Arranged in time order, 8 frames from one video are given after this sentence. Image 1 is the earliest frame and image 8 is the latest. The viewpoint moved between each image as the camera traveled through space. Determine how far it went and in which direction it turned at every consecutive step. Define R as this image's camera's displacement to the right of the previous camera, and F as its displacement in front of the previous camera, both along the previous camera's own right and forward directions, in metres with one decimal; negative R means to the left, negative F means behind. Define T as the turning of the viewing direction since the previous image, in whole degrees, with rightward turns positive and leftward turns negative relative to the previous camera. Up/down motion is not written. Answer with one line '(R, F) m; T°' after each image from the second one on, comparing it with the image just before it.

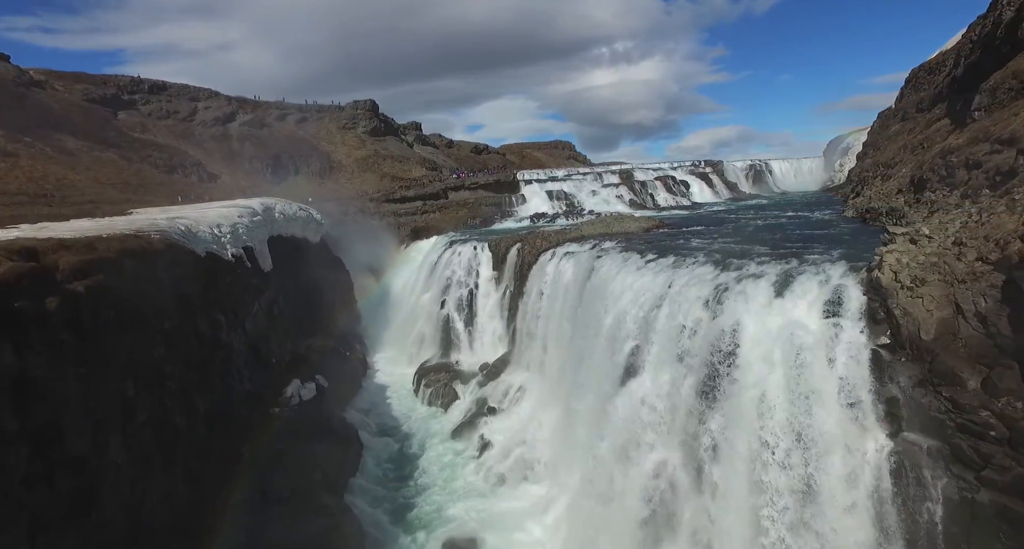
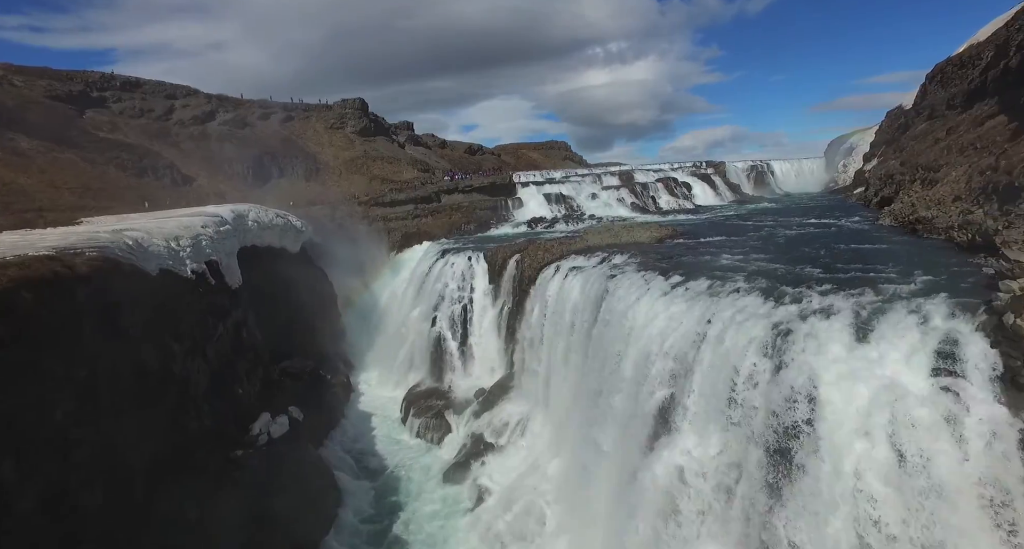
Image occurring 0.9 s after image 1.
(-0.1, +1.6) m; +1°
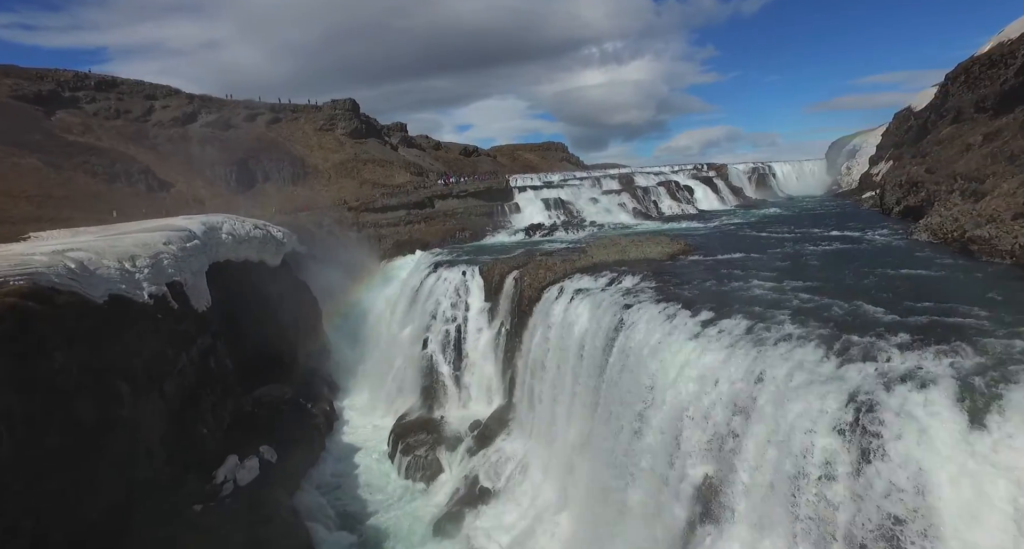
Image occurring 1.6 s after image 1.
(-0.1, +1.3) m; 0°
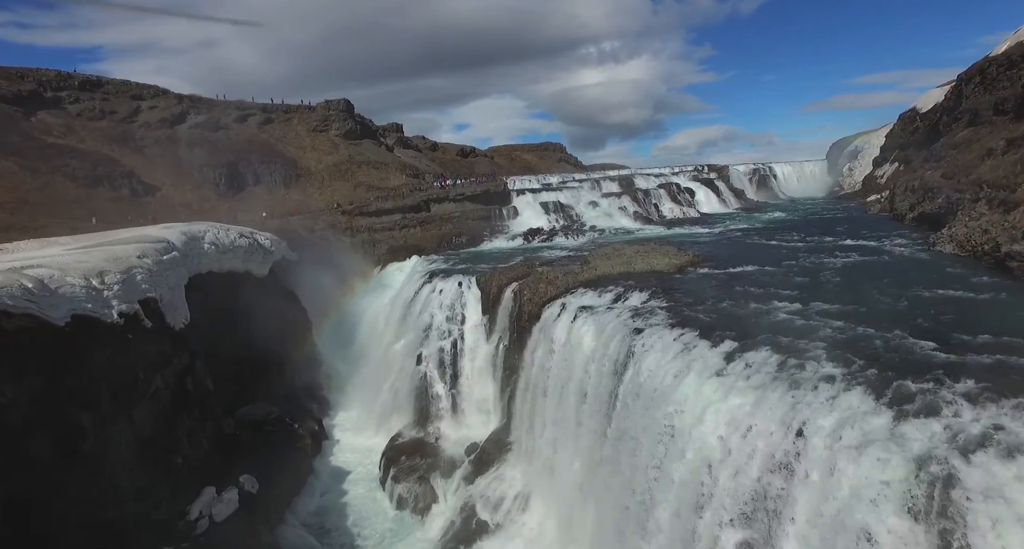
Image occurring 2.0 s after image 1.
(0.0, +0.8) m; 0°
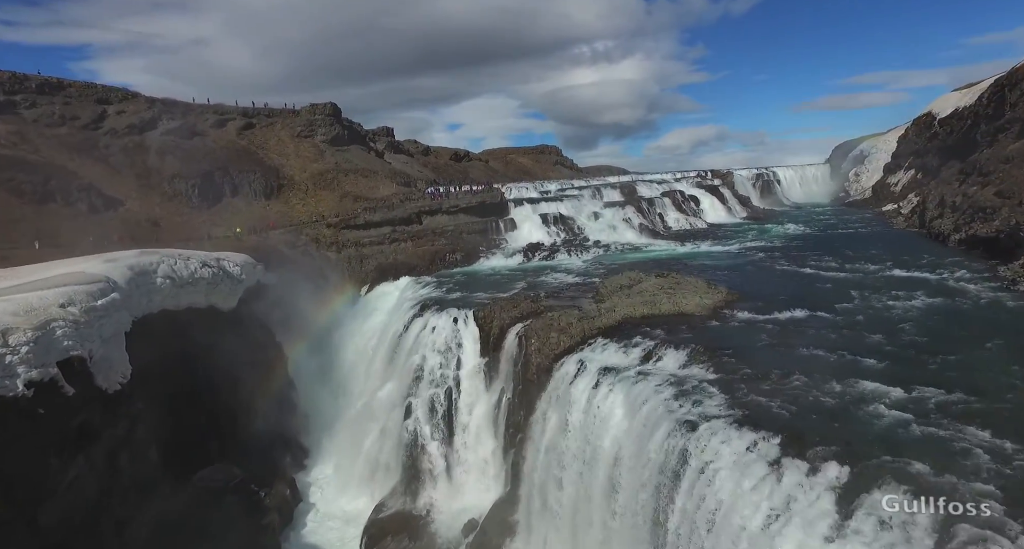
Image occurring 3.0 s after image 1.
(-0.2, +1.9) m; +1°
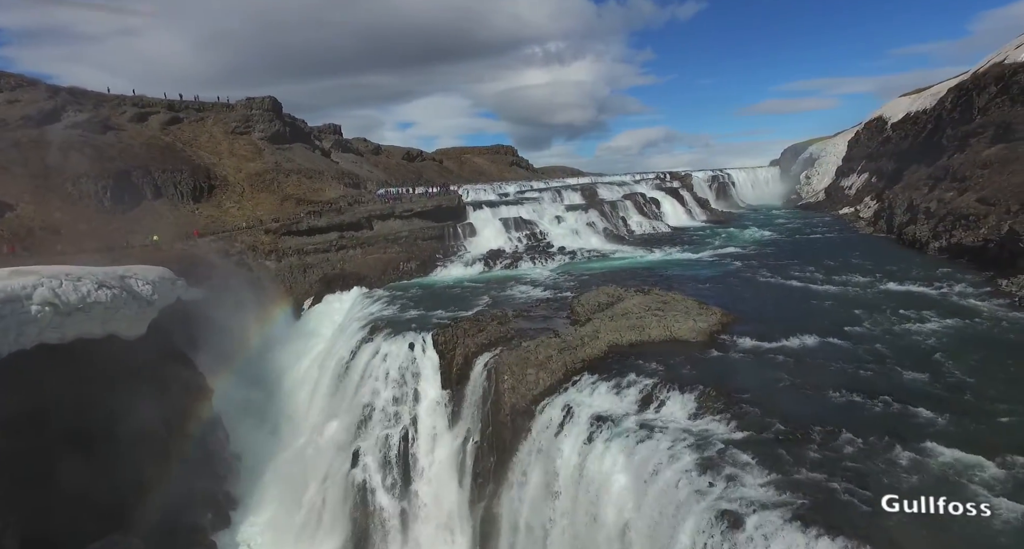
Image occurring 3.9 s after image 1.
(-0.2, +1.7) m; +5°
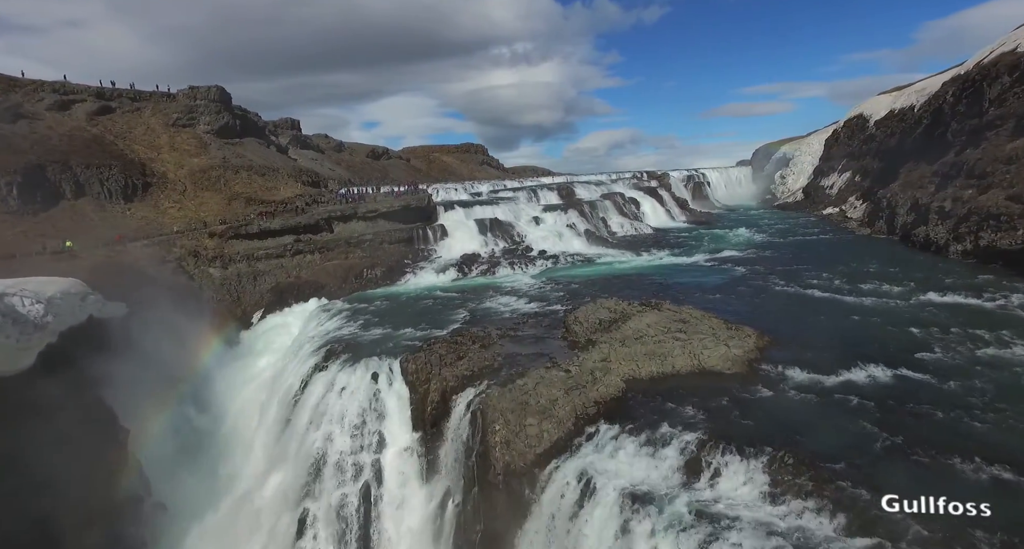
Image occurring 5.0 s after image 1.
(-0.3, +2.1) m; +3°
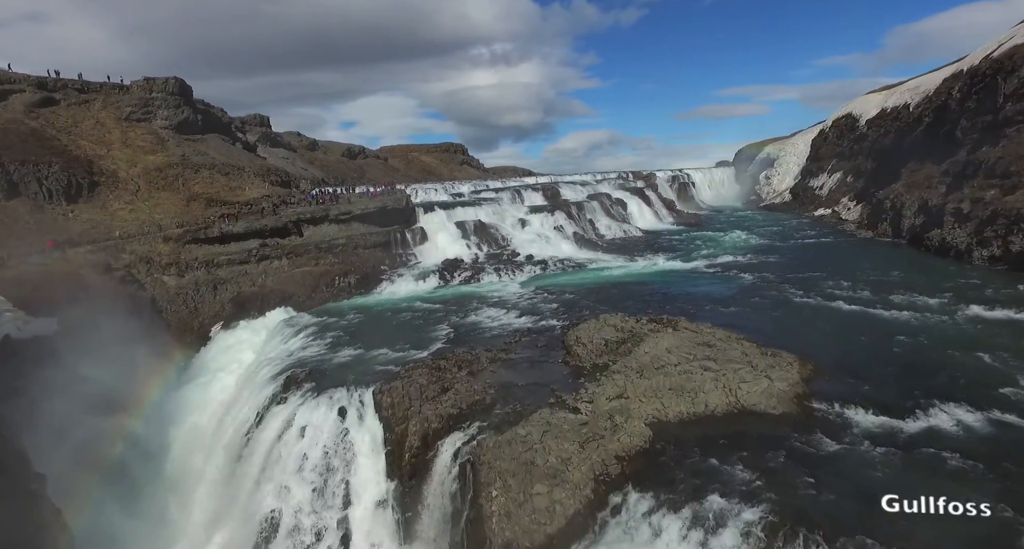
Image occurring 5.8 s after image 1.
(-0.2, +1.5) m; +2°
